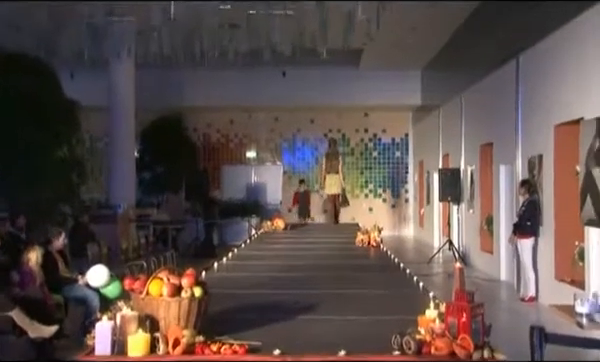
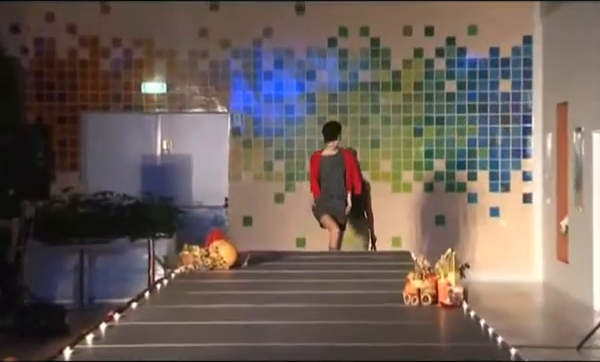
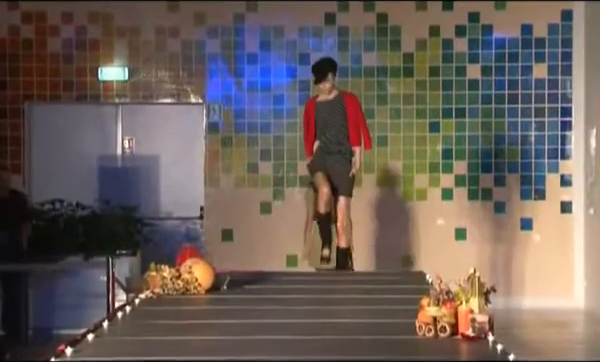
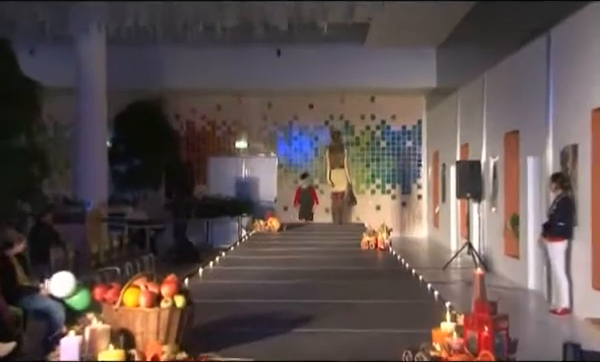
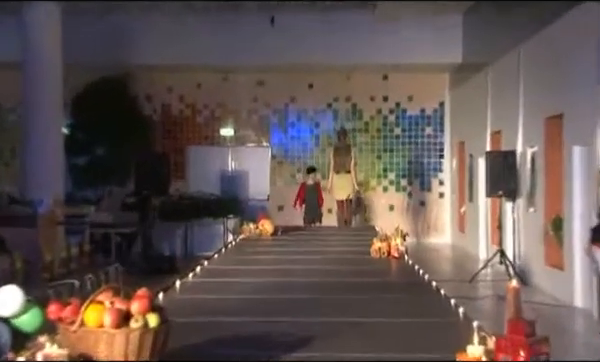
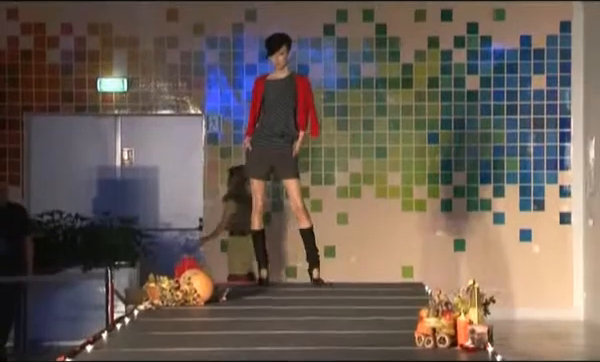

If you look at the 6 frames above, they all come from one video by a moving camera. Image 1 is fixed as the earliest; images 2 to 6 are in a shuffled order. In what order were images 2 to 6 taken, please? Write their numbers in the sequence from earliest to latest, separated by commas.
4, 5, 2, 3, 6
